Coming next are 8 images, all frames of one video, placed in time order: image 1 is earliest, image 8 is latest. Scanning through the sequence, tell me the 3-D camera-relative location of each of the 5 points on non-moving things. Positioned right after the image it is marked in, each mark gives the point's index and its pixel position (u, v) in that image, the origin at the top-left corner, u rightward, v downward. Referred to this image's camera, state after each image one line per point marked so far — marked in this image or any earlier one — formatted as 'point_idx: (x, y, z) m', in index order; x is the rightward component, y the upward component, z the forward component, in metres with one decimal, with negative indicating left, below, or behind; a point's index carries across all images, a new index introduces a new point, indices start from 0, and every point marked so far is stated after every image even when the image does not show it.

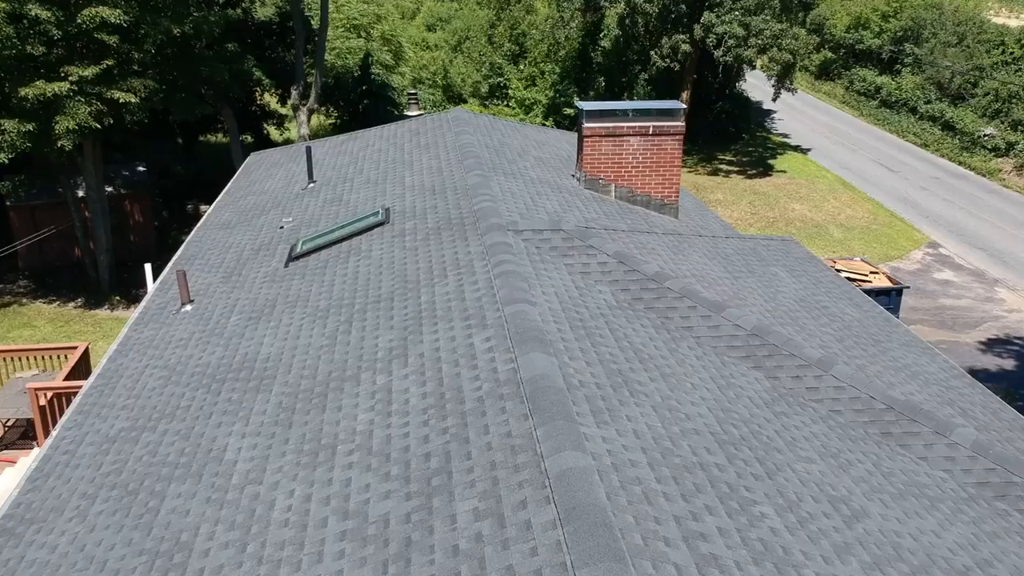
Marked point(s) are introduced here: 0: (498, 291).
0: (-0.1, 0.0, +7.0) m
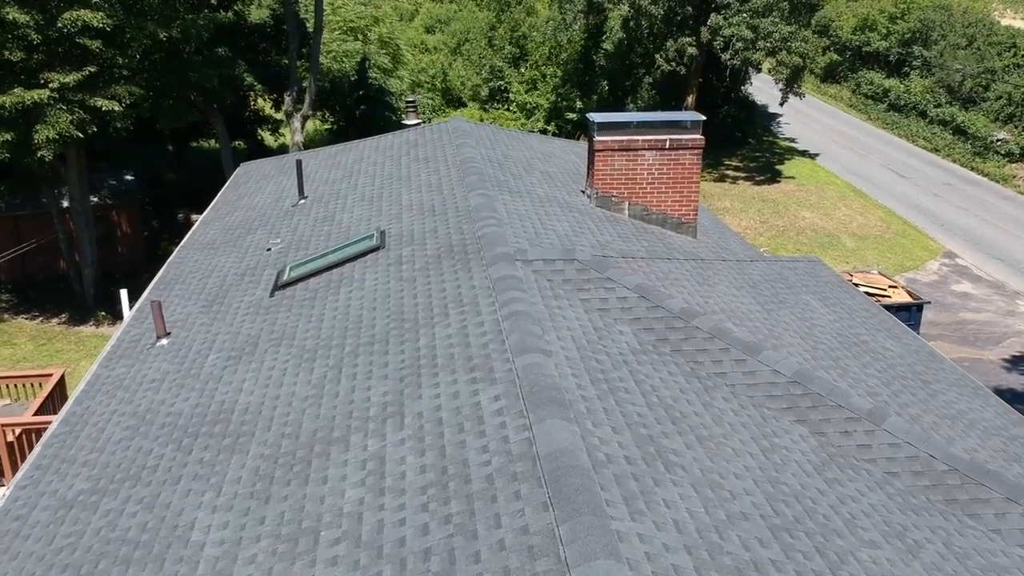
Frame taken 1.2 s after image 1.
0: (0.0, -0.4, +6.1) m
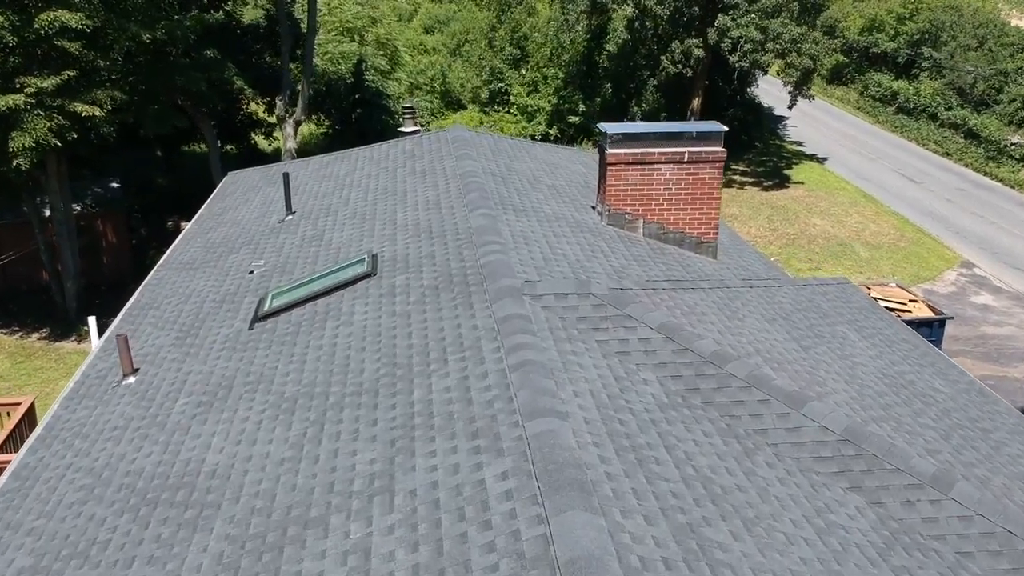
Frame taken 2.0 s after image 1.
0: (0.0, -0.7, +5.2) m
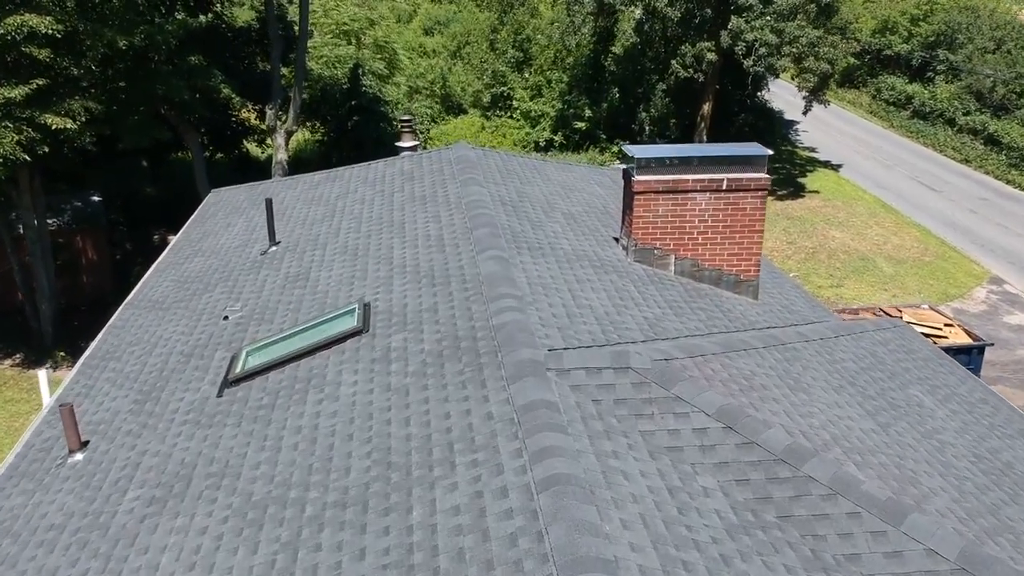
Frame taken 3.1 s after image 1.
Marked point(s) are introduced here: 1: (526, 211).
0: (+0.2, -1.2, +4.0) m
1: (+0.2, +0.9, +9.3) m
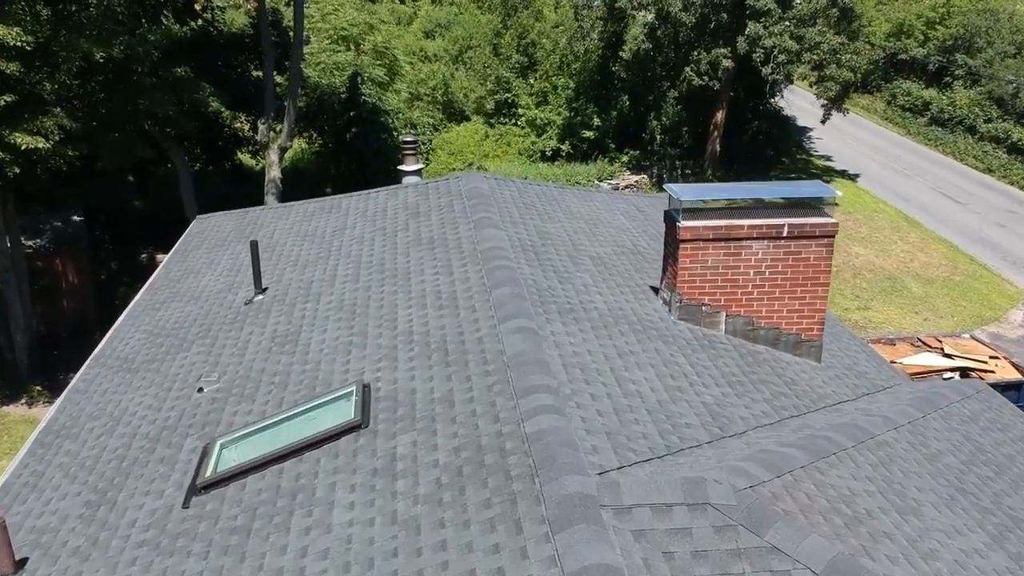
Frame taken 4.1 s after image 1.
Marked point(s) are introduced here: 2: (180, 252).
0: (+0.4, -1.8, +2.7) m
1: (+0.4, +0.3, +8.0) m
2: (-5.0, +0.5, +11.5) m
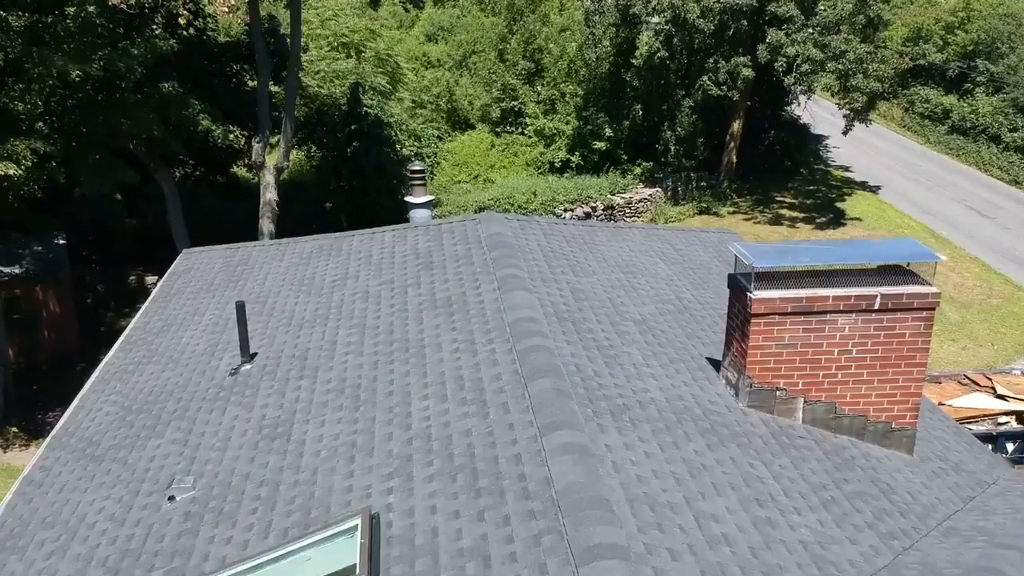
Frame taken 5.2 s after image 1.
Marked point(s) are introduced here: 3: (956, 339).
0: (+0.7, -2.5, +1.5) m
1: (+0.7, -0.3, +6.8) m
2: (-4.7, -0.1, +10.3) m
3: (+11.1, -1.3, +19.4) m
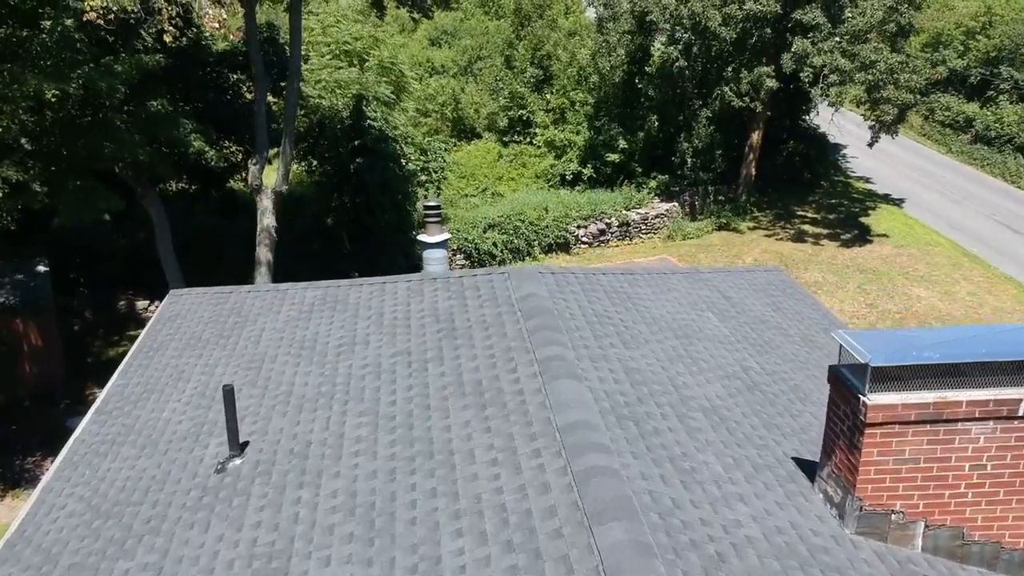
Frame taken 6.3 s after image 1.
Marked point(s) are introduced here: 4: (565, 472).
0: (+1.0, -3.1, +0.2) m
1: (+1.0, -1.0, +5.5) m
2: (-4.3, -0.8, +9.0) m
3: (+11.4, -1.9, +18.2) m
4: (+0.3, -1.1, +4.9) m
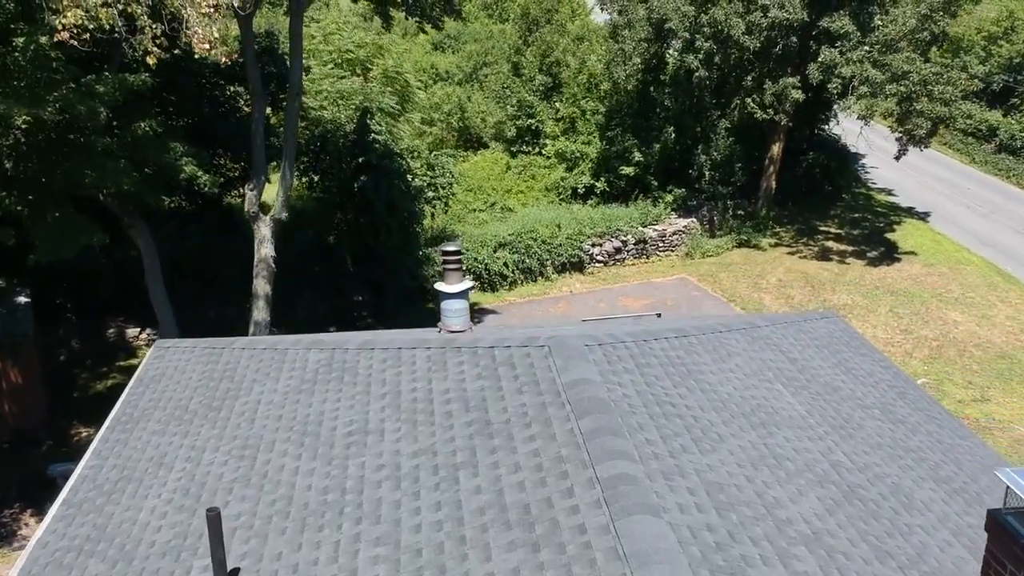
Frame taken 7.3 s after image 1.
0: (+1.4, -3.8, -1.0) m
1: (+1.4, -1.6, +4.3) m
2: (-4.0, -1.4, +7.8) m
3: (+11.8, -2.6, +17.0) m
4: (+0.7, -1.8, +3.7) m
